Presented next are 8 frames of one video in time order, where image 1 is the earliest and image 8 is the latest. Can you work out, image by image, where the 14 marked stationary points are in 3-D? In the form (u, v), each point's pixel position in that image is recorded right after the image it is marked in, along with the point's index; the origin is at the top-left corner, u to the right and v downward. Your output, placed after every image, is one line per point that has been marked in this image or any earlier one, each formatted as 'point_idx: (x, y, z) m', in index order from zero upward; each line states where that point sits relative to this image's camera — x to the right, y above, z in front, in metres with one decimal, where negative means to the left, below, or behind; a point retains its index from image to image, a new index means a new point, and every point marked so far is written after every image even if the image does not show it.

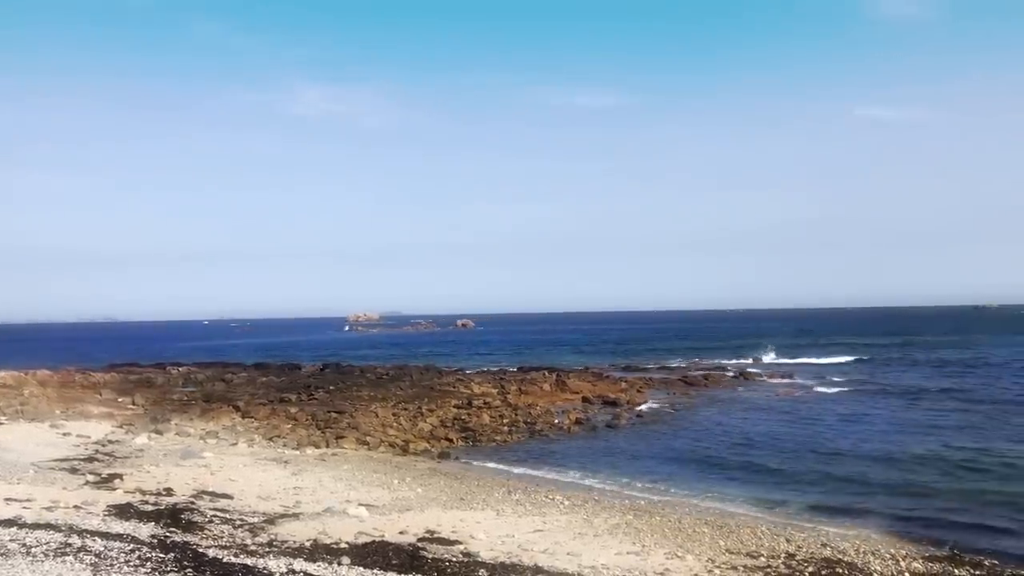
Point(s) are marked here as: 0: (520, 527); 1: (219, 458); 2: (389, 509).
0: (+0.2, -5.4, +17.0) m
1: (-7.6, -4.4, +19.3) m
2: (-2.9, -5.2, +17.7) m
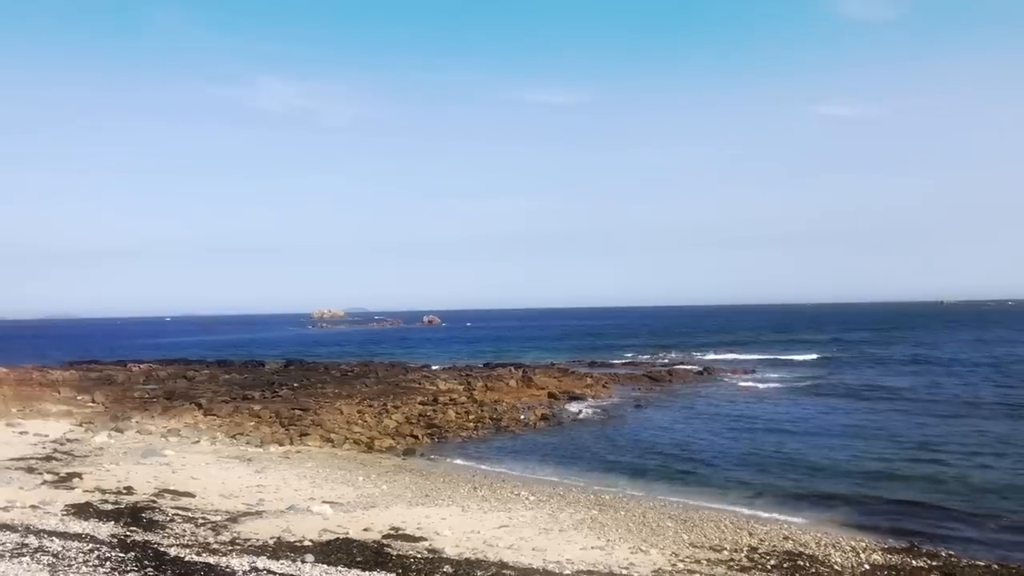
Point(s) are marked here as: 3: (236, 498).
0: (-0.6, -5.4, +17.1) m
1: (-8.5, -4.3, +19.1) m
2: (-3.7, -5.1, +17.6) m
3: (-6.4, -4.9, +17.4) m
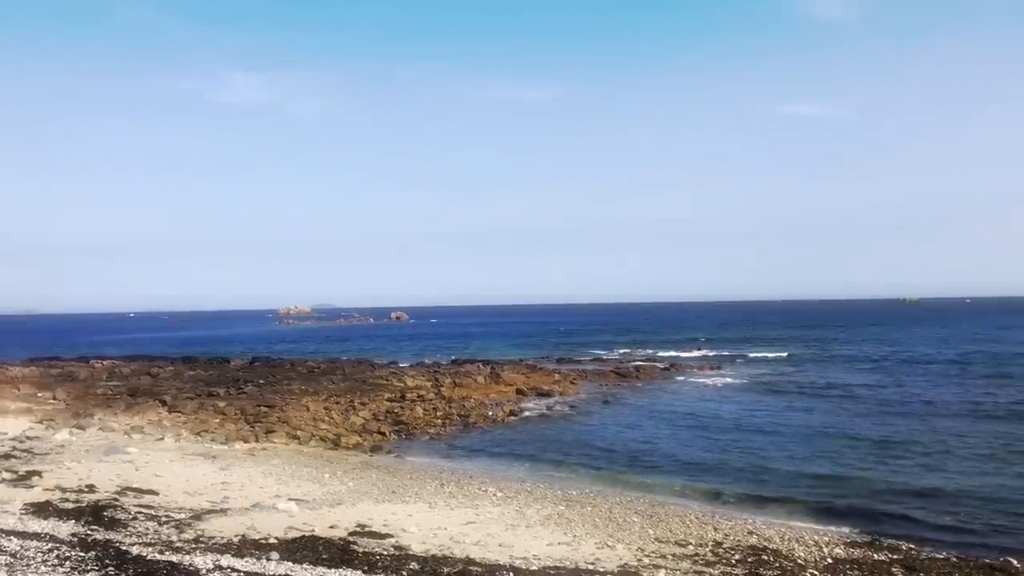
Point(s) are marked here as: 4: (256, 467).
0: (-1.3, -5.3, +17.1) m
1: (-9.3, -4.2, +18.8) m
2: (-4.5, -5.0, +17.5) m
3: (-7.2, -4.8, +17.3) m
4: (-6.4, -4.5, +18.6) m
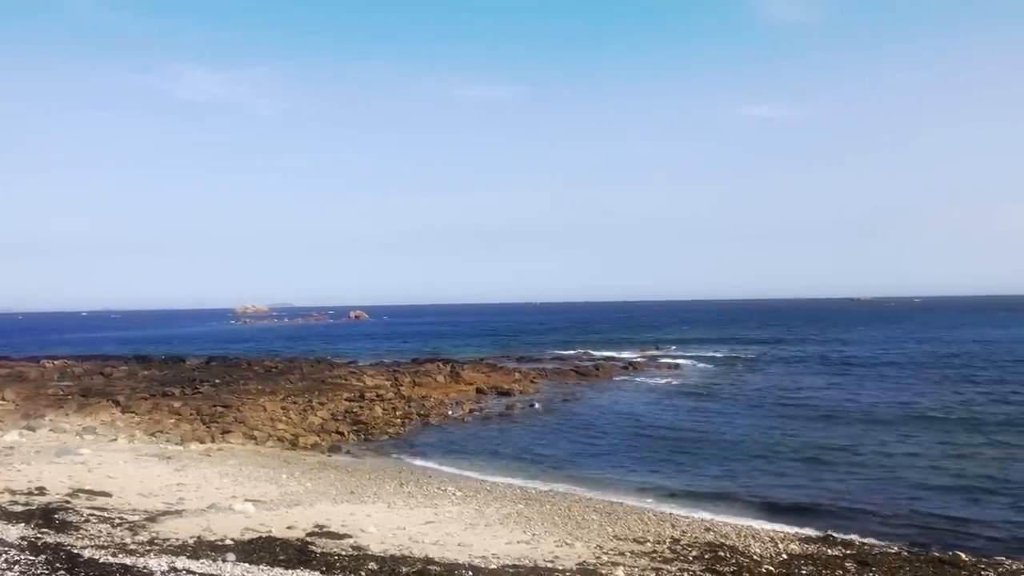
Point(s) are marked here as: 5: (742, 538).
0: (-2.3, -5.3, +17.0) m
1: (-10.3, -4.1, +18.5) m
2: (-5.4, -5.0, +17.4) m
3: (-8.2, -4.8, +17.0) m
4: (-7.4, -4.4, +18.4) m
5: (+5.0, -5.3, +16.0) m
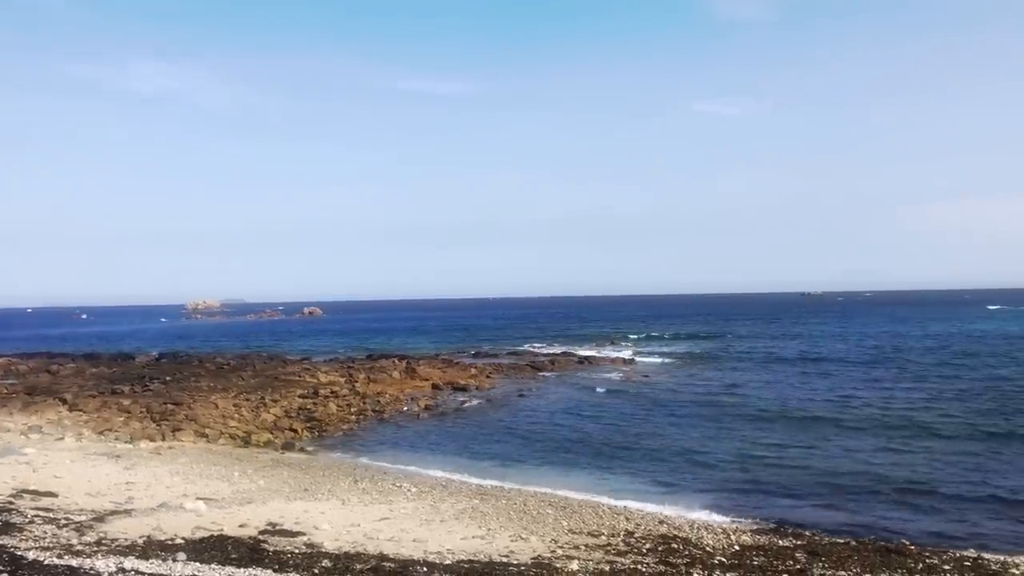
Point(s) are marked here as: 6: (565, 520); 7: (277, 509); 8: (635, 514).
0: (-3.4, -5.2, +17.0) m
1: (-11.4, -4.0, +18.2) m
2: (-6.5, -4.9, +17.2) m
3: (-9.2, -4.7, +16.8) m
4: (-8.5, -4.3, +18.1) m
5: (+3.9, -5.3, +16.2) m
6: (+1.2, -5.3, +17.0) m
7: (-5.4, -5.0, +17.0) m
8: (+2.8, -5.2, +17.1) m
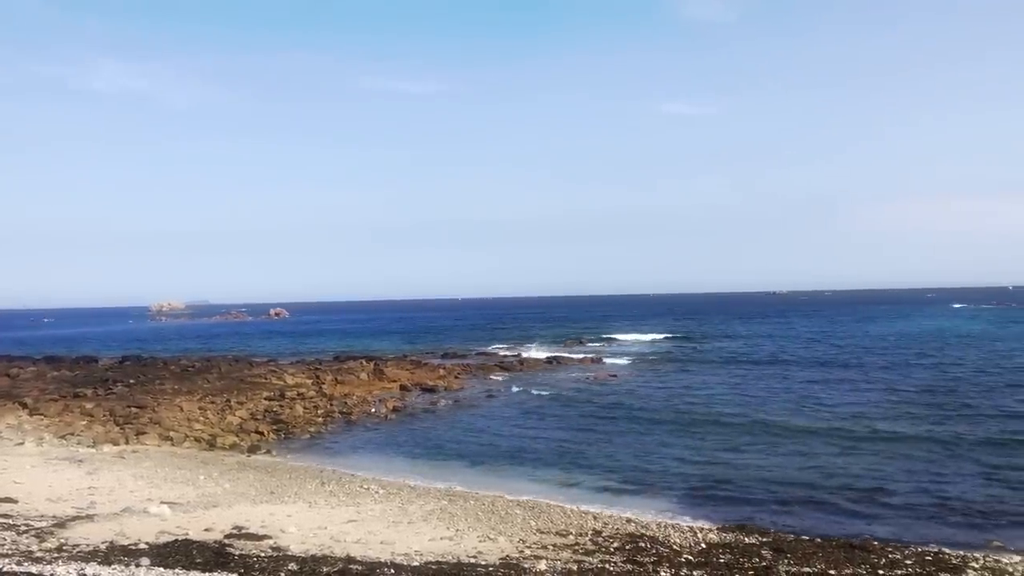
0: (-4.1, -5.2, +16.9) m
1: (-12.2, -4.1, +17.9) m
2: (-7.2, -5.0, +17.0) m
3: (-9.9, -4.7, +16.5) m
4: (-9.3, -4.4, +17.9) m
5: (+3.2, -5.3, +16.3) m
6: (+0.5, -5.3, +17.1) m
7: (-6.1, -5.1, +16.9) m
8: (+2.1, -5.2, +17.2) m
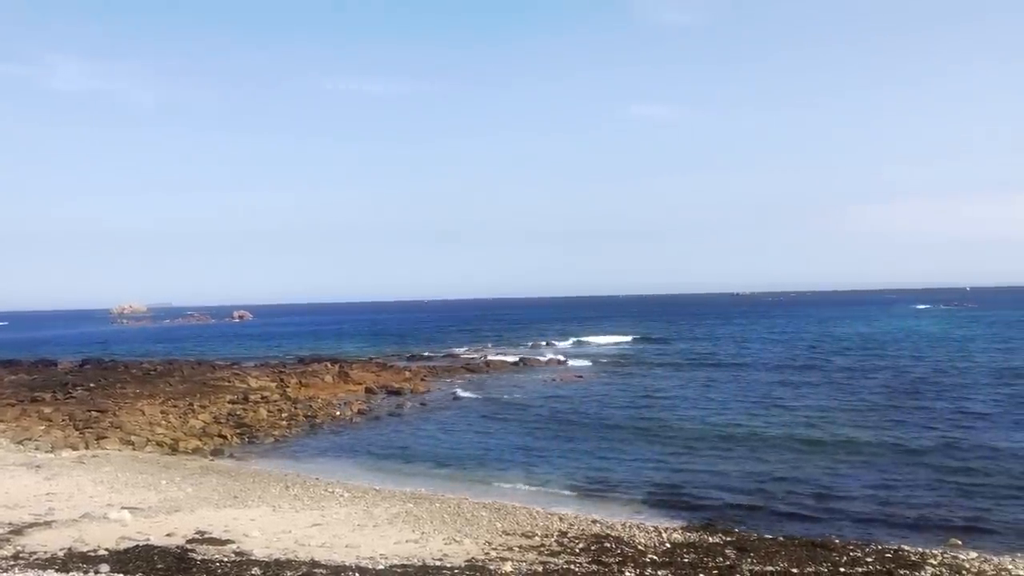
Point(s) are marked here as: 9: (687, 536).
0: (-4.9, -5.3, +16.8) m
1: (-13.0, -4.1, +17.5) m
2: (-8.0, -5.0, +16.8) m
3: (-10.7, -4.8, +16.3) m
4: (-10.1, -4.4, +17.7) m
5: (+2.4, -5.3, +16.5) m
6: (-0.4, -5.4, +17.1) m
7: (-6.9, -5.2, +16.8) m
8: (+1.2, -5.3, +17.3) m
9: (+3.6, -5.3, +15.9) m
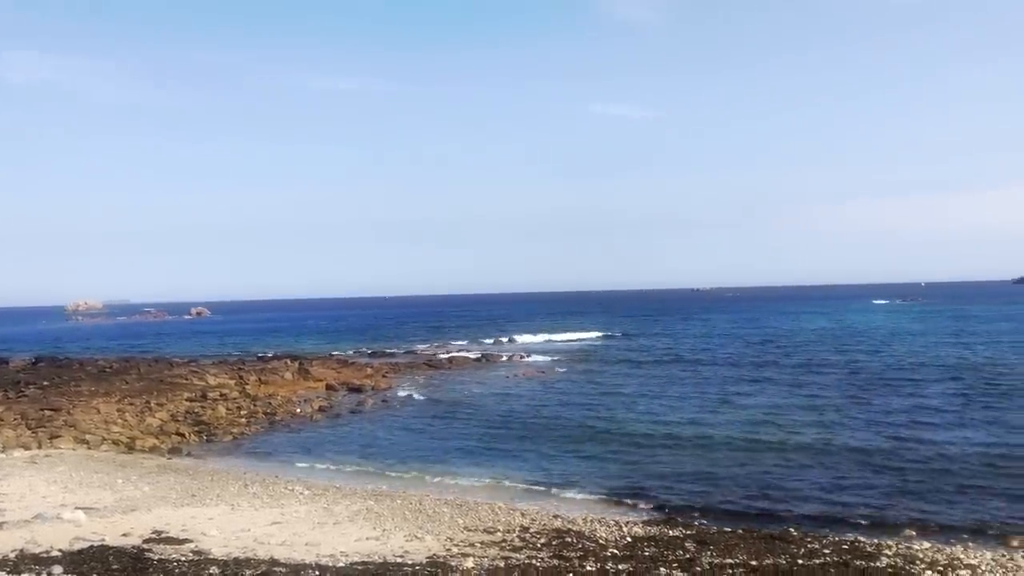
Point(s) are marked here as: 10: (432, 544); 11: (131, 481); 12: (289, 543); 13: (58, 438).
0: (-5.8, -5.2, +16.7) m
1: (-13.9, -4.1, +17.1) m
2: (-8.9, -5.0, +16.6) m
3: (-11.6, -4.7, +15.9) m
4: (-11.0, -4.4, +17.4) m
5: (+1.6, -5.2, +16.6) m
6: (-1.3, -5.3, +17.1) m
7: (-7.8, -5.1, +16.6) m
8: (+0.3, -5.2, +17.4) m
9: (+2.7, -5.2, +16.1) m
10: (-1.8, -5.5, +15.8) m
11: (-9.0, -4.6, +17.7) m
12: (-4.8, -5.4, +15.8) m
13: (-11.4, -3.8, +19.0) m
